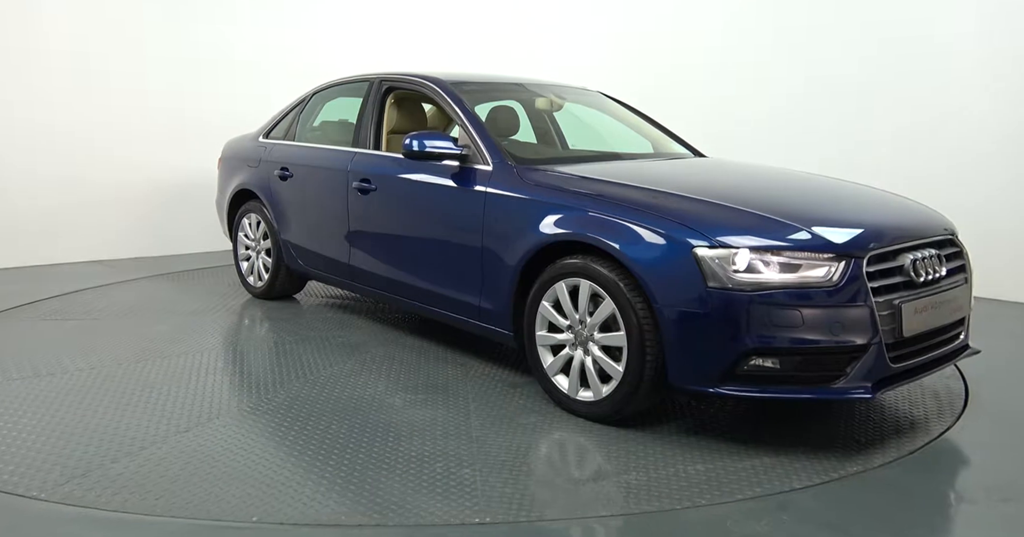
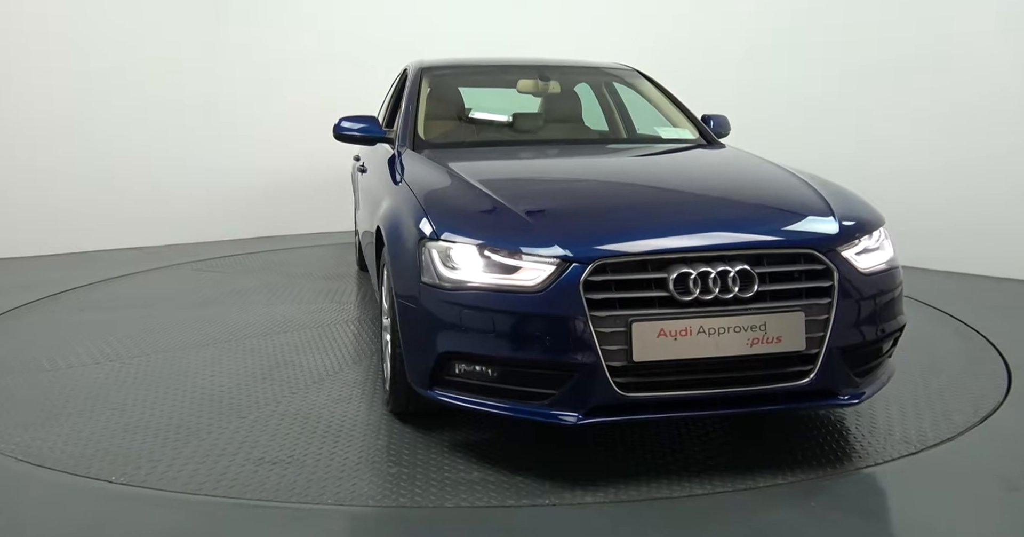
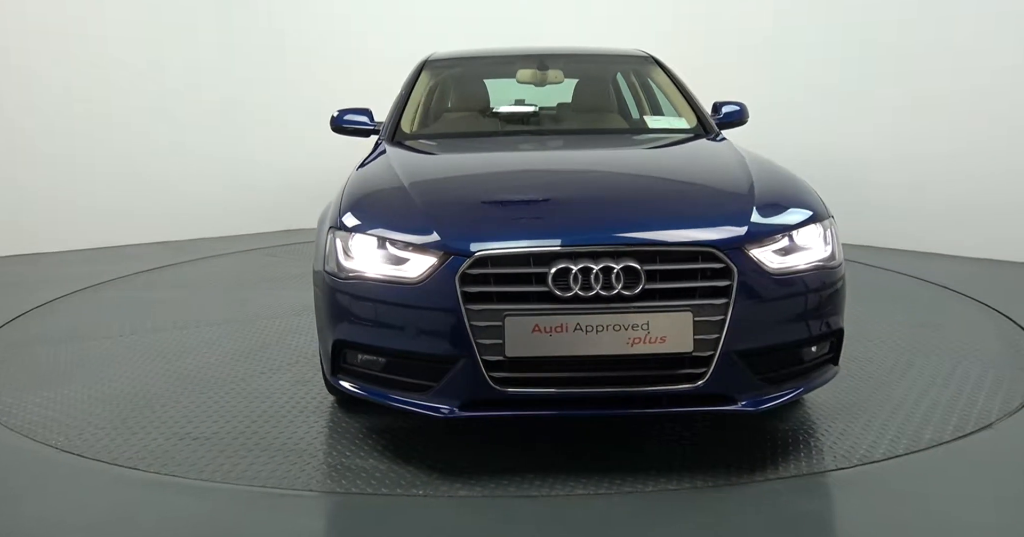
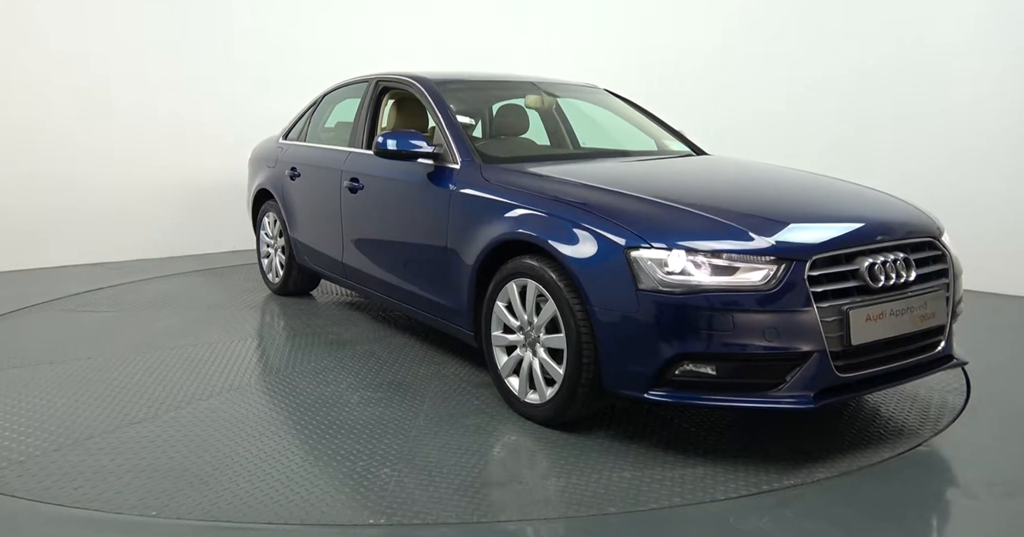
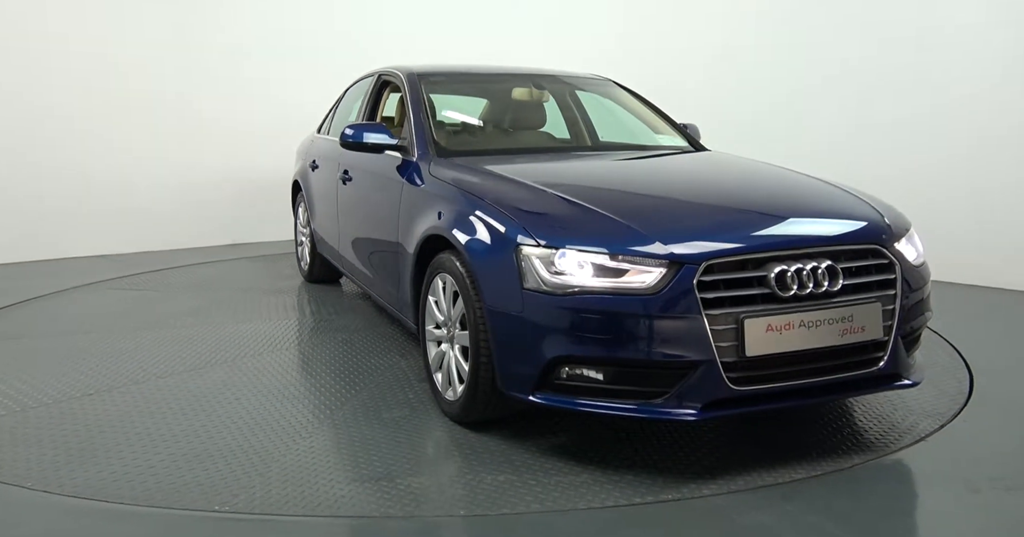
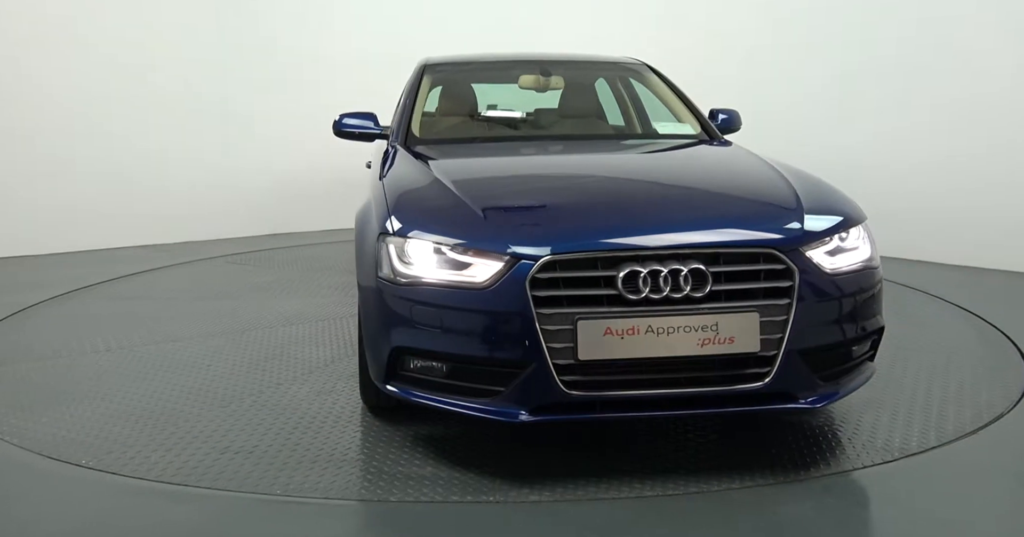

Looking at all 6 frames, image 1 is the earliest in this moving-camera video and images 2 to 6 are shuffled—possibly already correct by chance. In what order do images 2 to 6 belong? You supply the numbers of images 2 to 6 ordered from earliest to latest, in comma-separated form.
4, 5, 2, 6, 3
